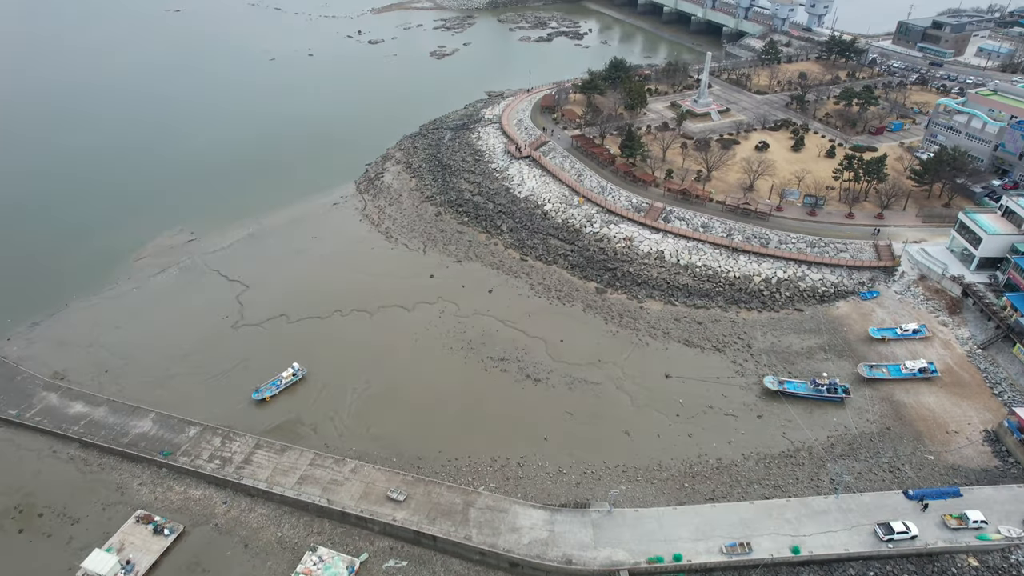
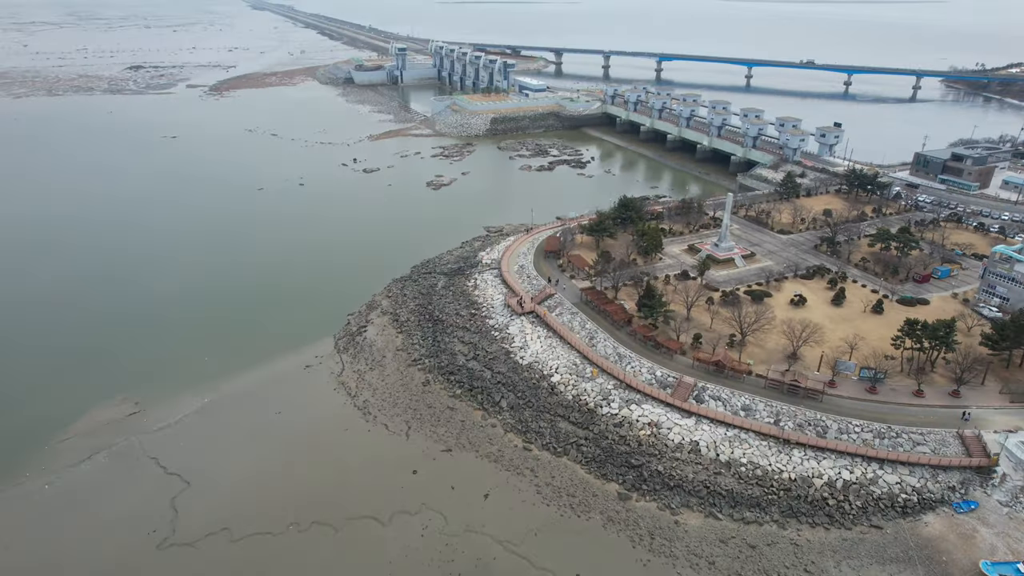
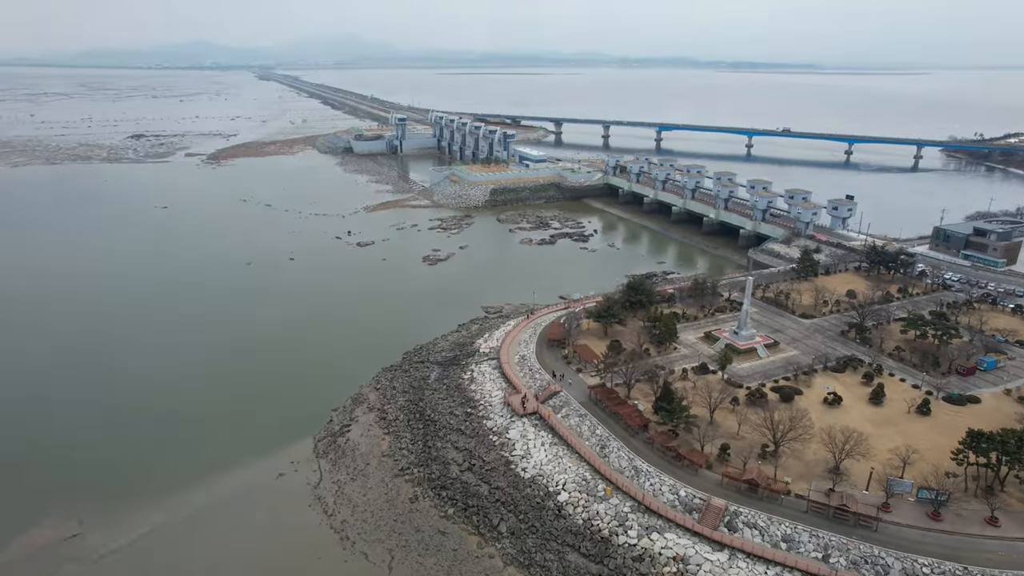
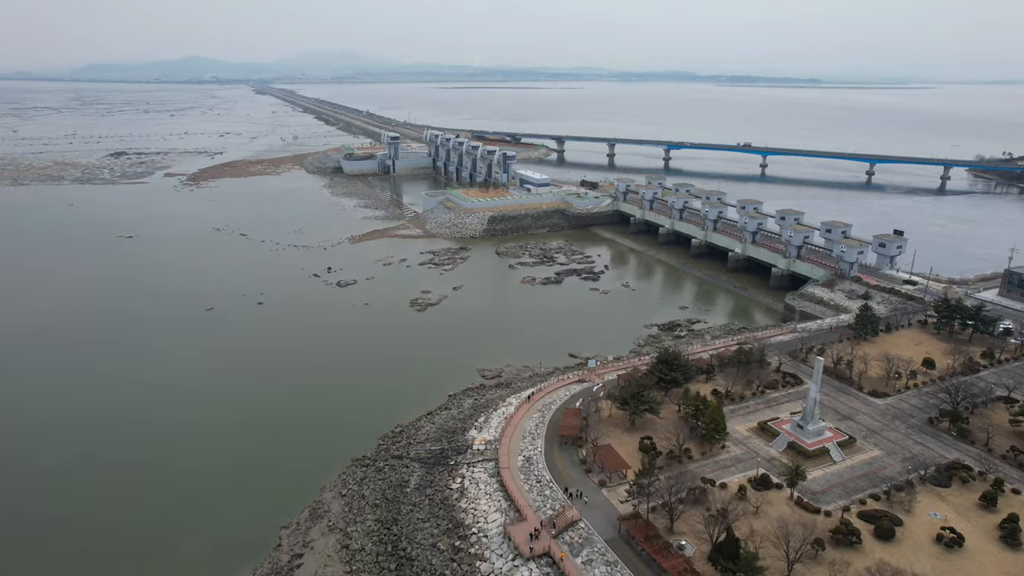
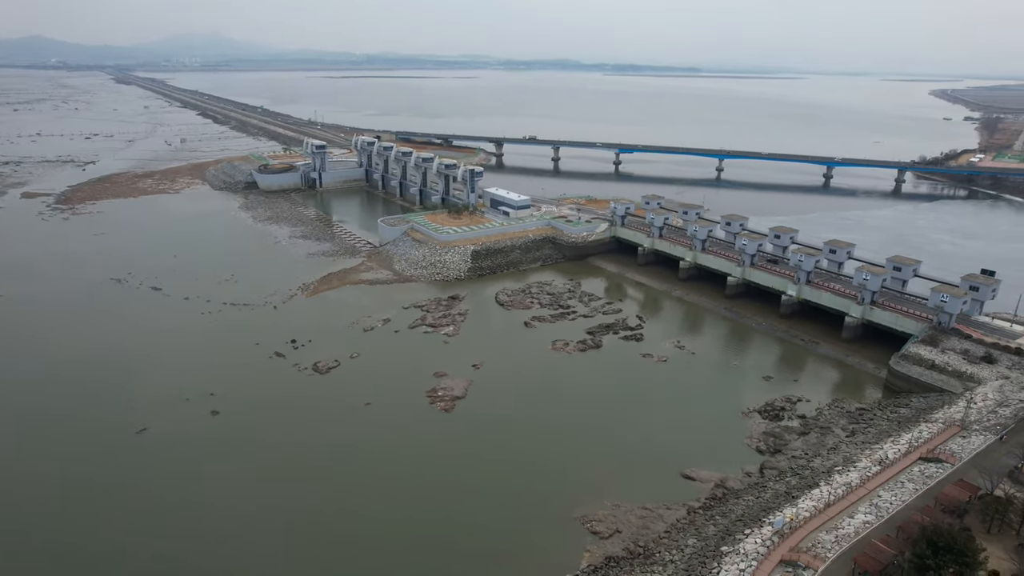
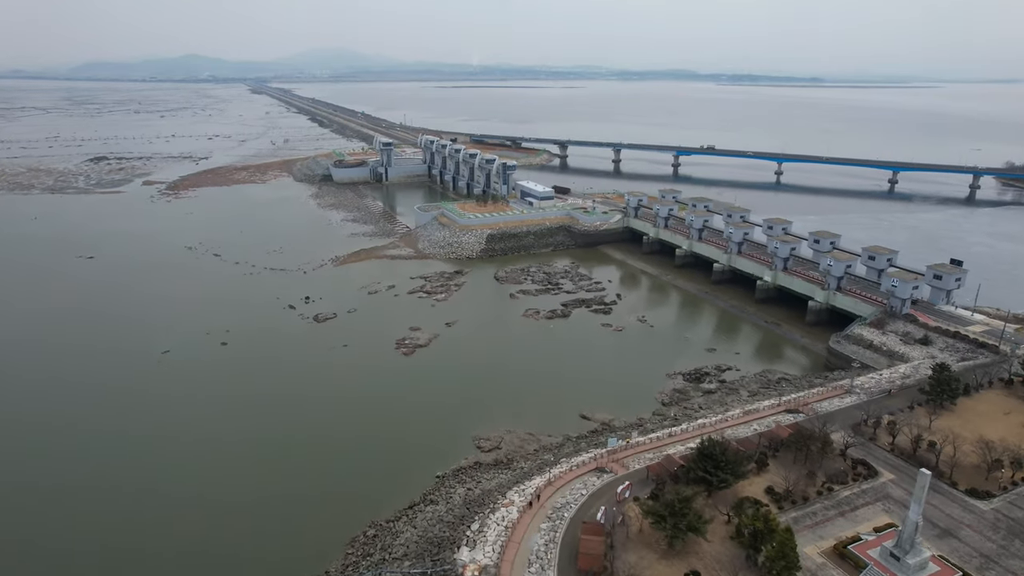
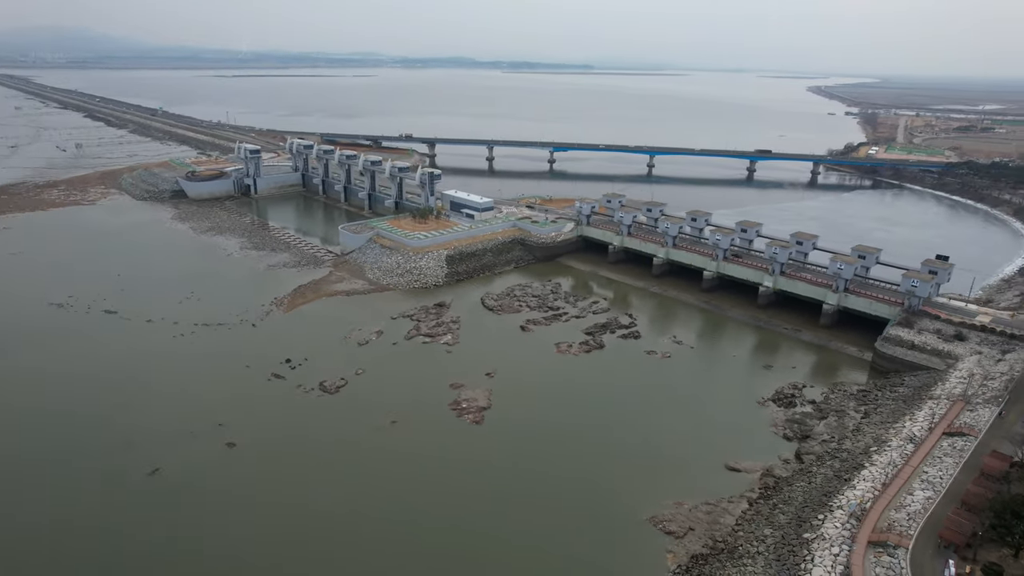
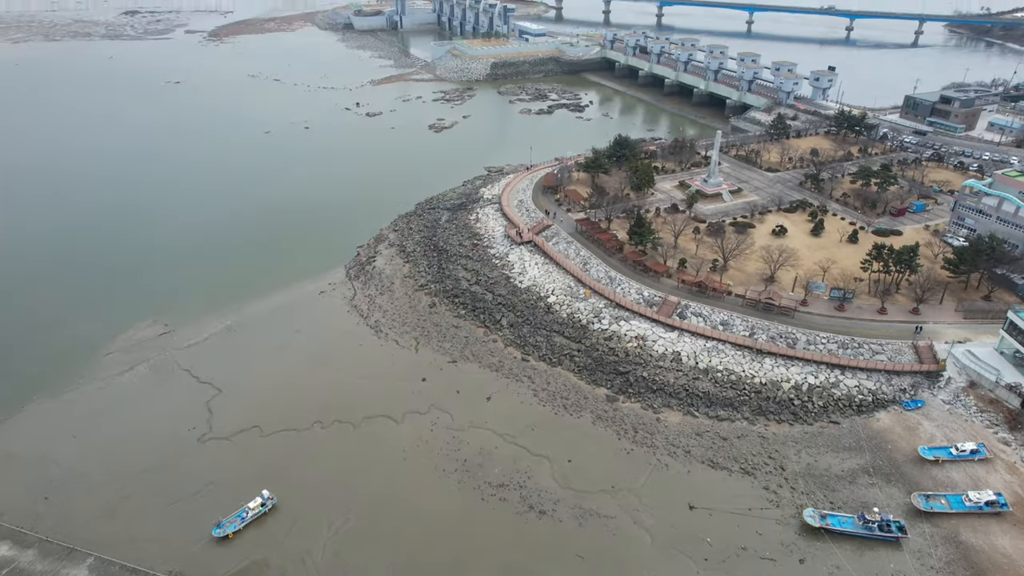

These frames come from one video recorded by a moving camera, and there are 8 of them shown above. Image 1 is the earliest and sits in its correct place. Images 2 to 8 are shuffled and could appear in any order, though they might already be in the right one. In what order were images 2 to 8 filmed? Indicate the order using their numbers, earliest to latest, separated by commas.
8, 2, 3, 4, 6, 5, 7
